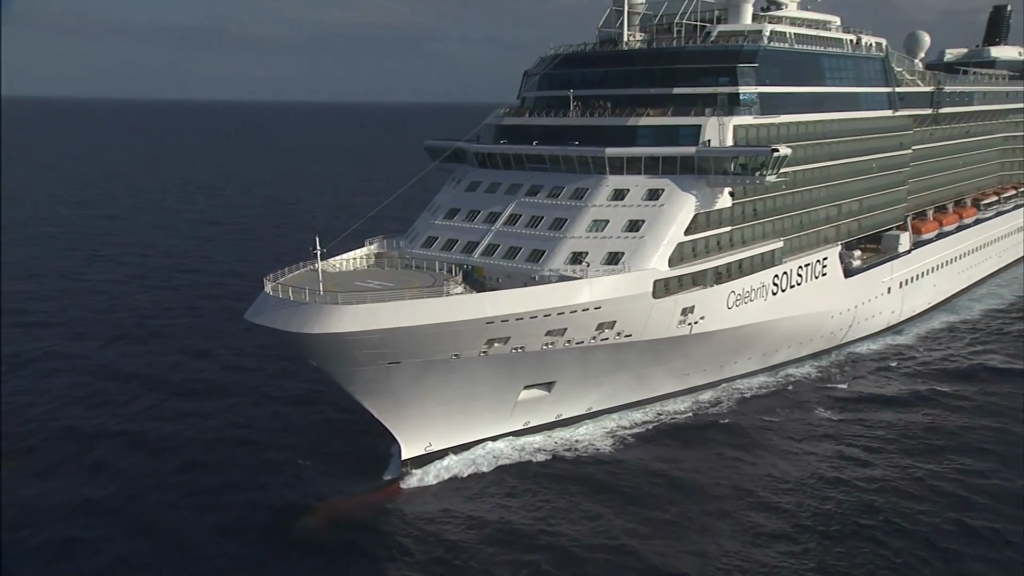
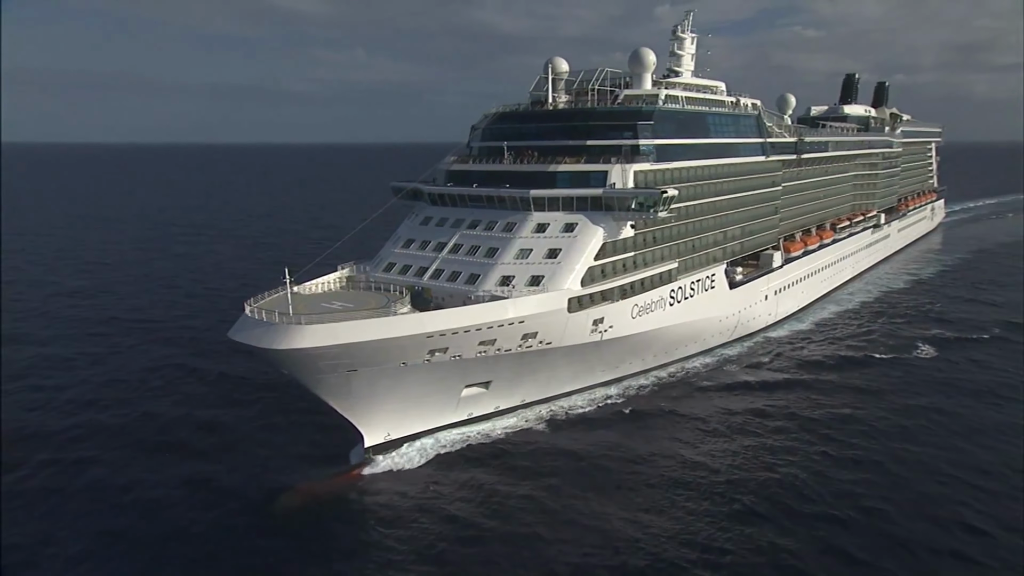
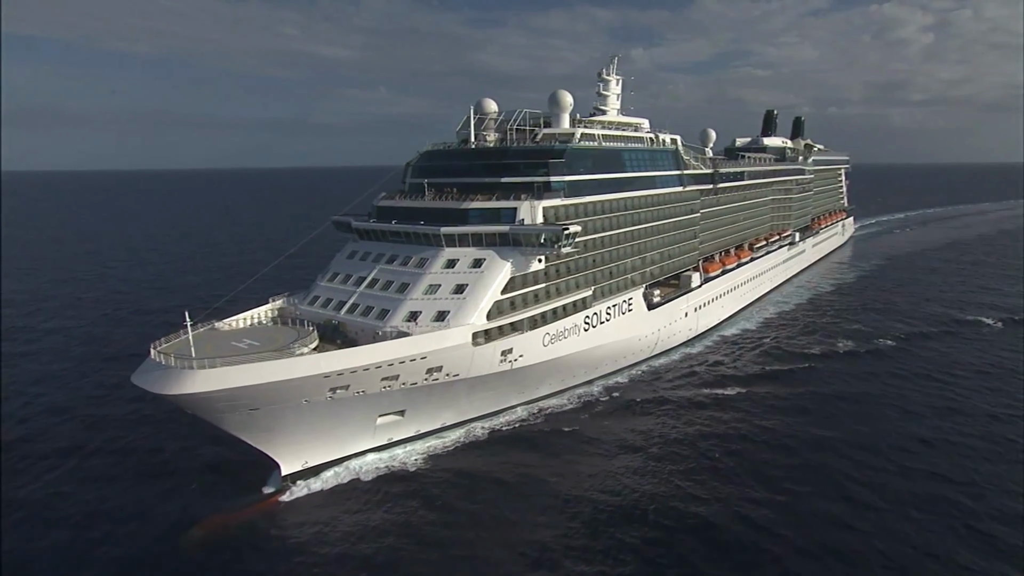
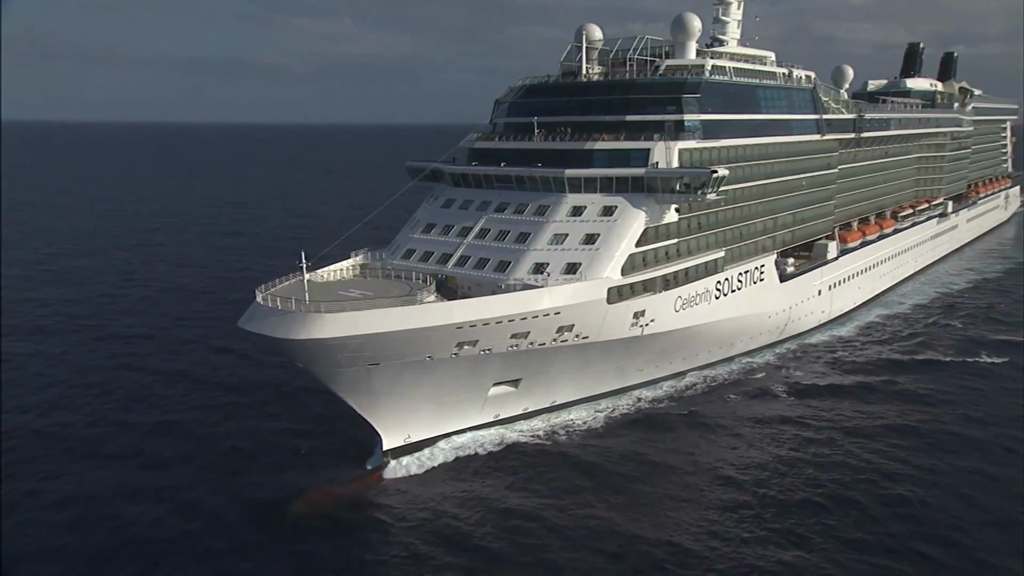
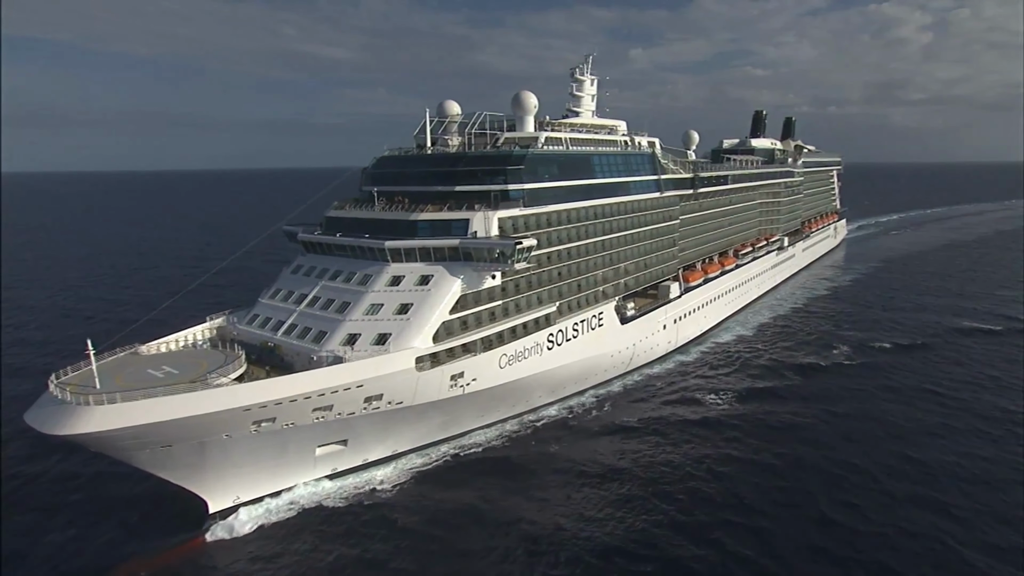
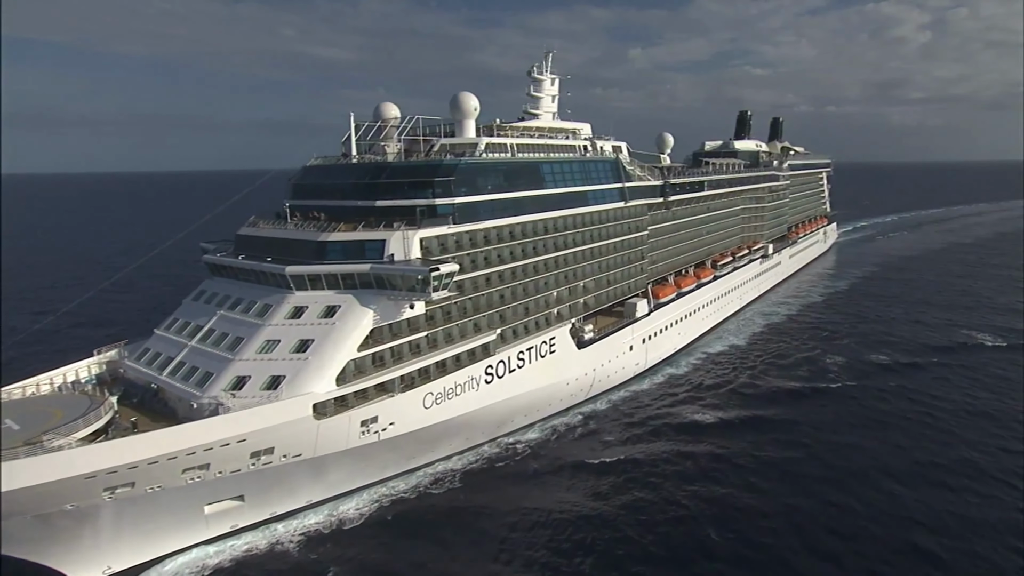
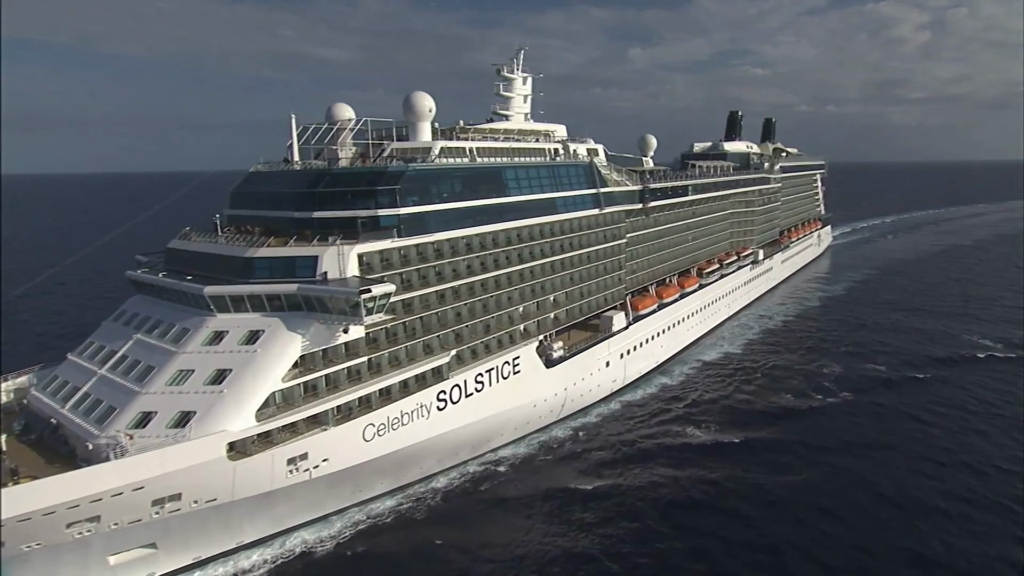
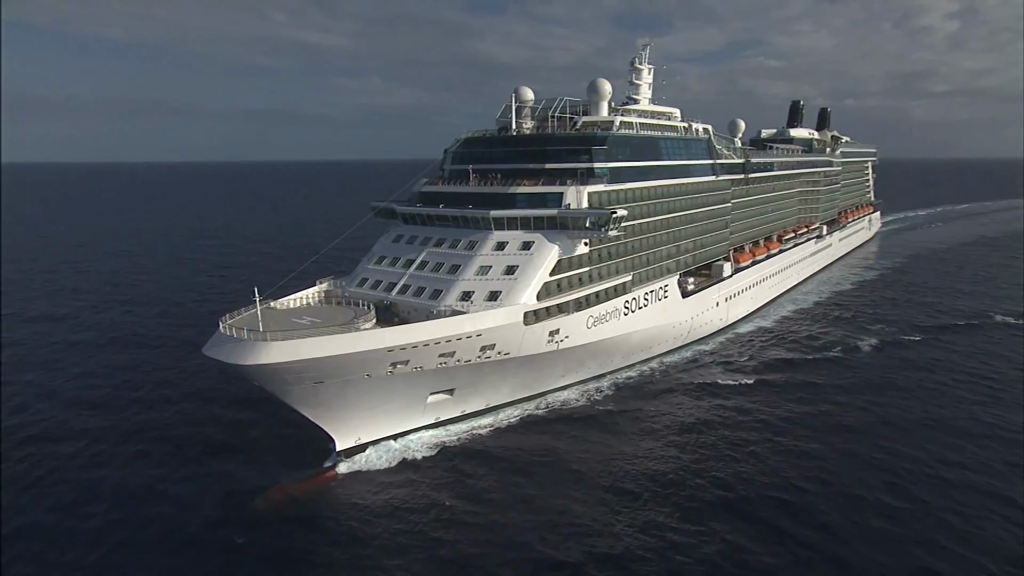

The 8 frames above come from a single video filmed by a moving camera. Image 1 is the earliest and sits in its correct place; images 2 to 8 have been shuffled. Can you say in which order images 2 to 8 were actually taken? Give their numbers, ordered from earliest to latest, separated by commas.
4, 2, 8, 3, 5, 6, 7
